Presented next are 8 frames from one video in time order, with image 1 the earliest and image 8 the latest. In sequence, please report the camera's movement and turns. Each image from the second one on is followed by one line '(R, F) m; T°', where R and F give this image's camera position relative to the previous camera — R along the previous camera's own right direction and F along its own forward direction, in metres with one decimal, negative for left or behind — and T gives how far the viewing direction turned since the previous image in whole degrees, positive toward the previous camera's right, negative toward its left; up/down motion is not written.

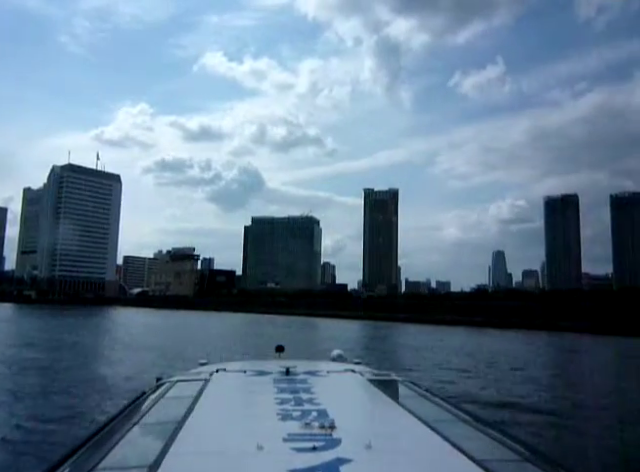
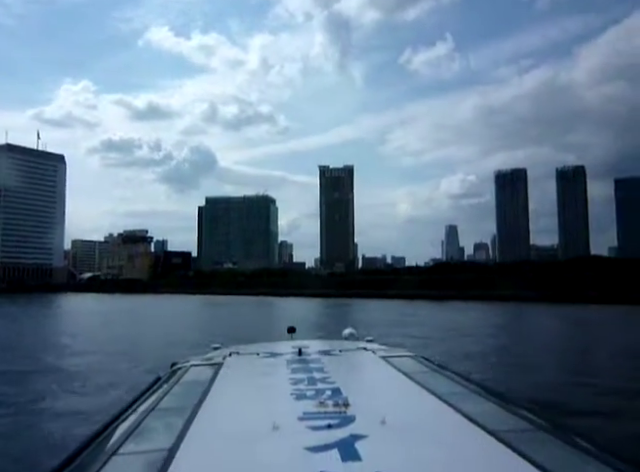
(-0.3, 0.0) m; +6°
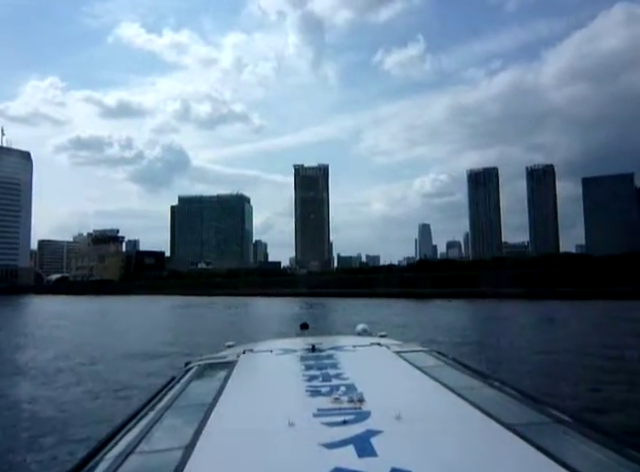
(-0.3, 0.0) m; +3°
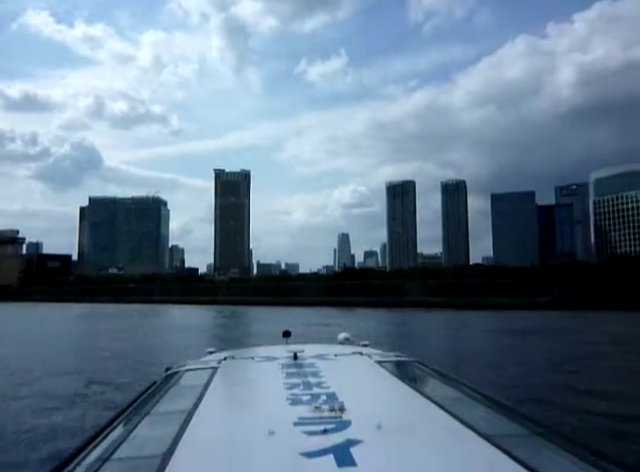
(-0.4, 0.0) m; +10°
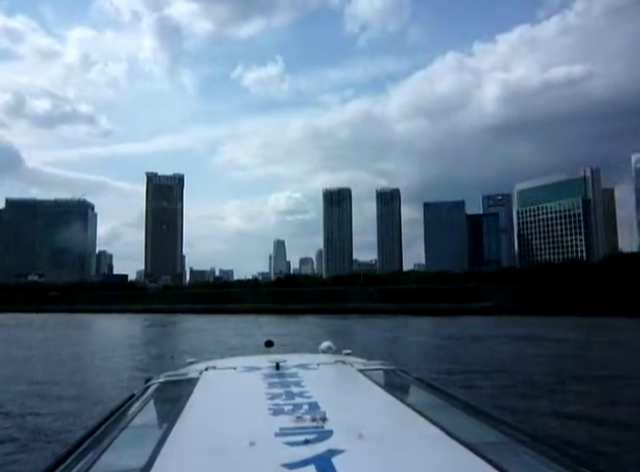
(-0.3, 0.0) m; +8°
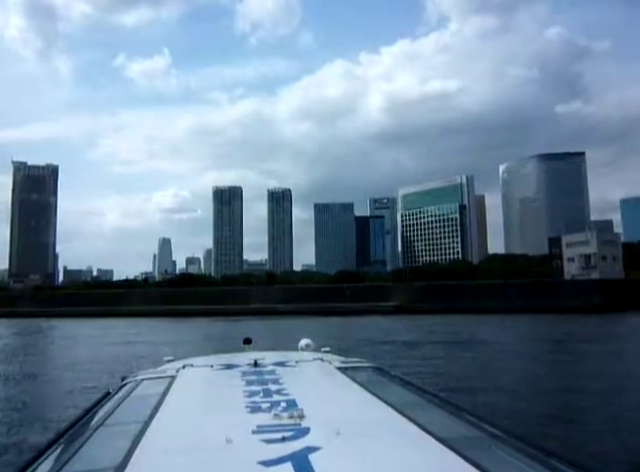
(-0.6, +0.1) m; +13°
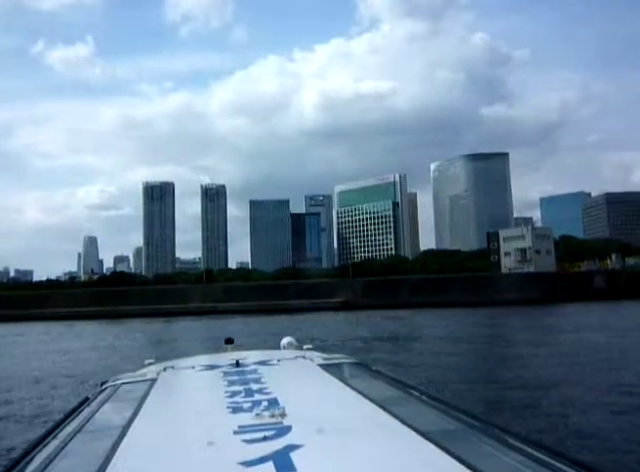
(-0.3, +0.1) m; +8°
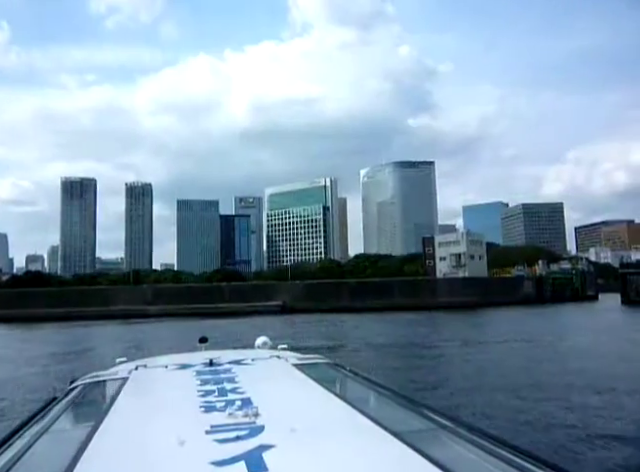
(-0.3, +0.1) m; +8°
